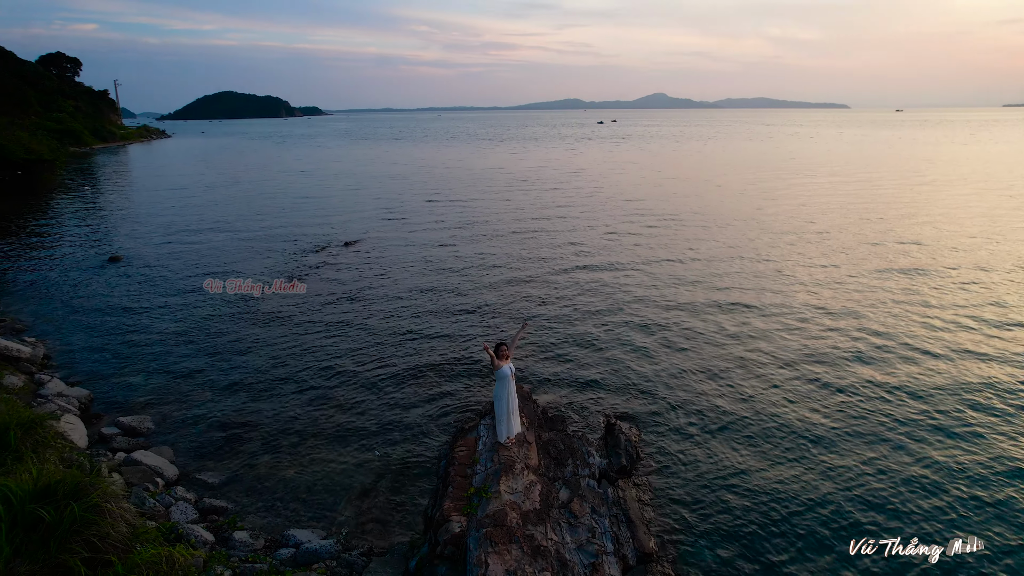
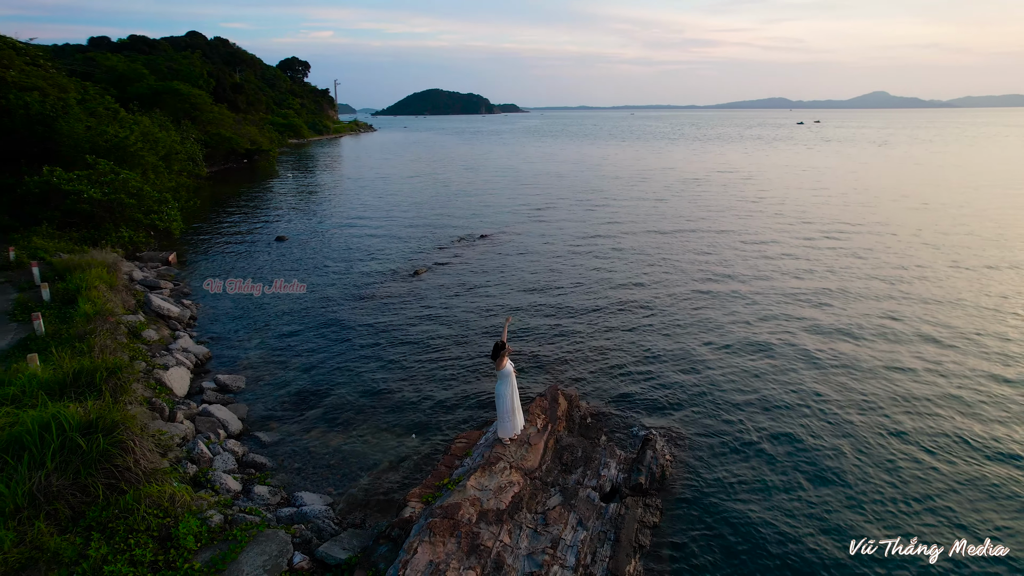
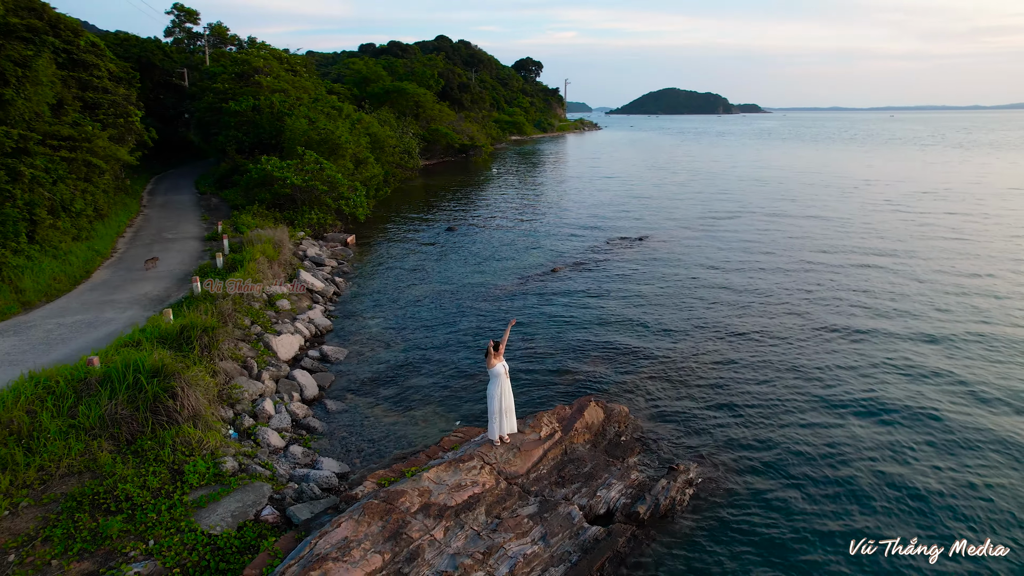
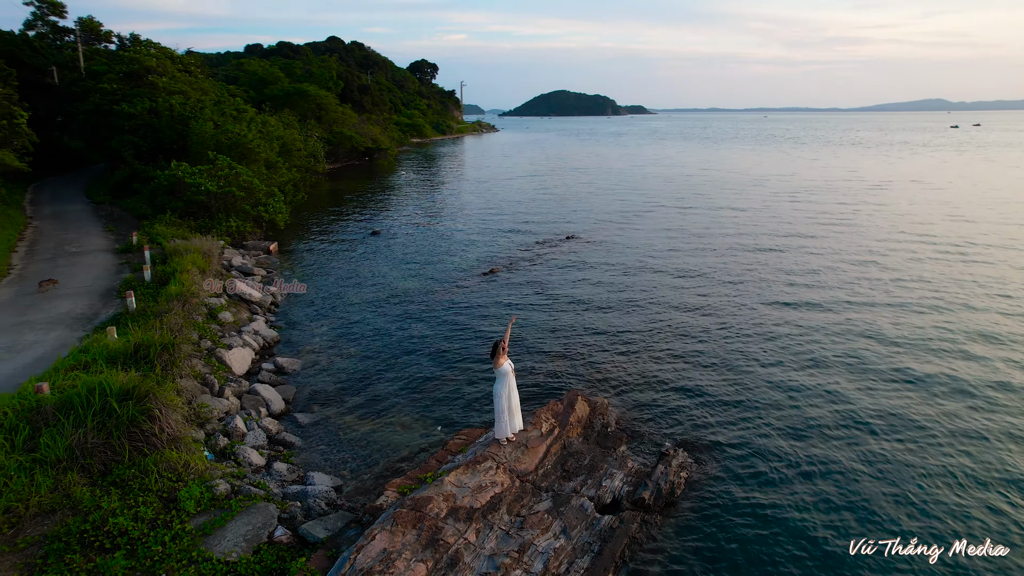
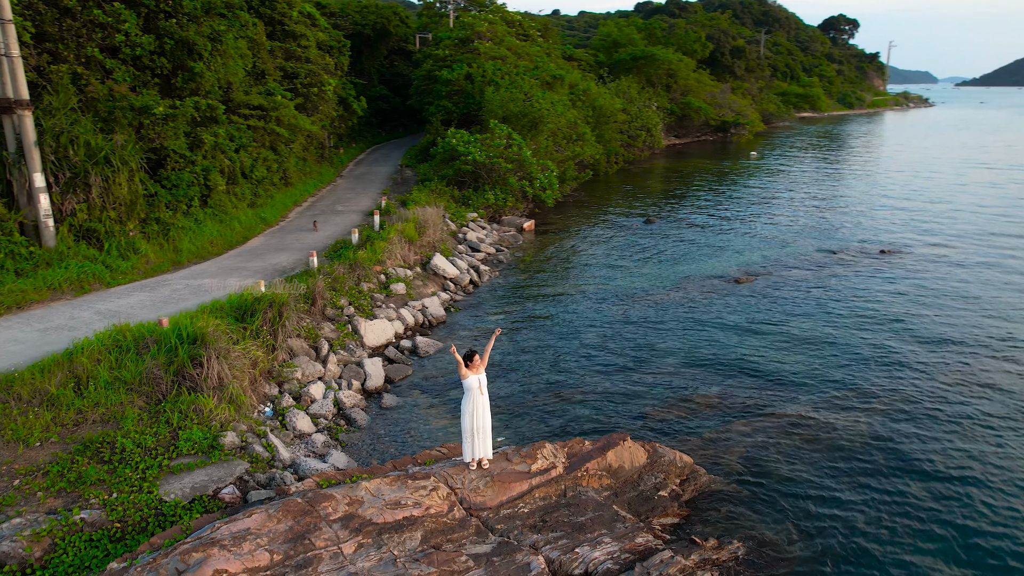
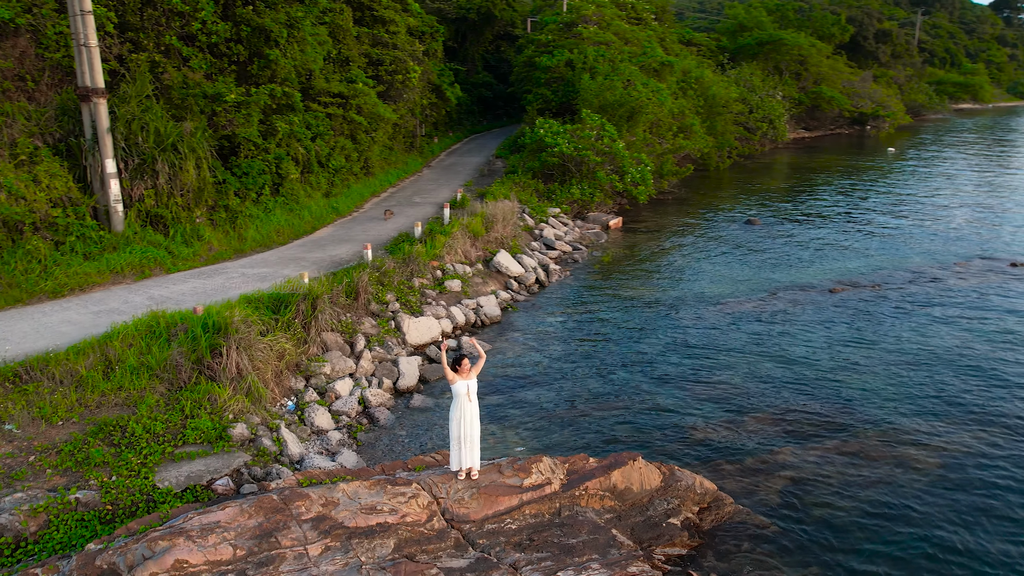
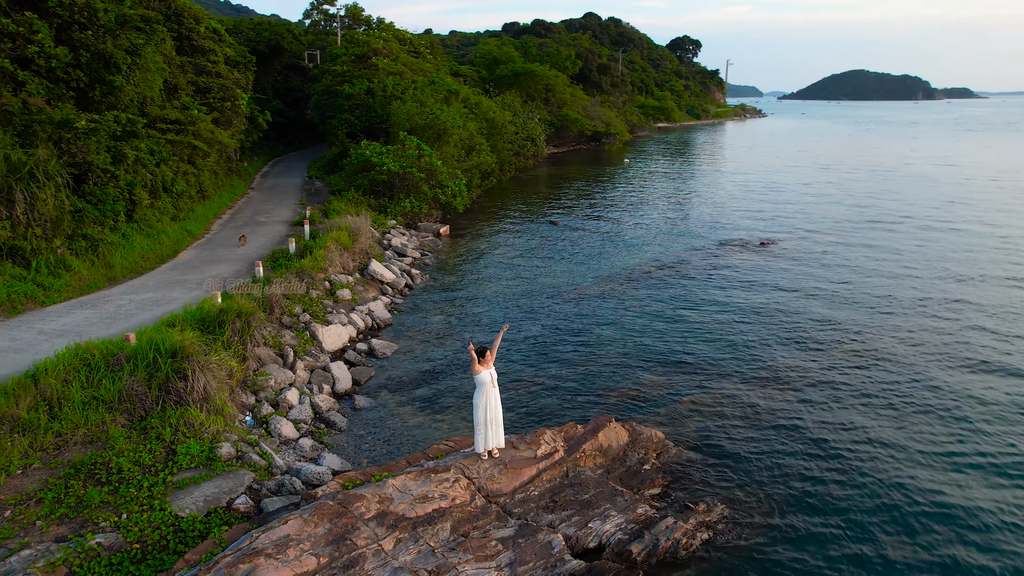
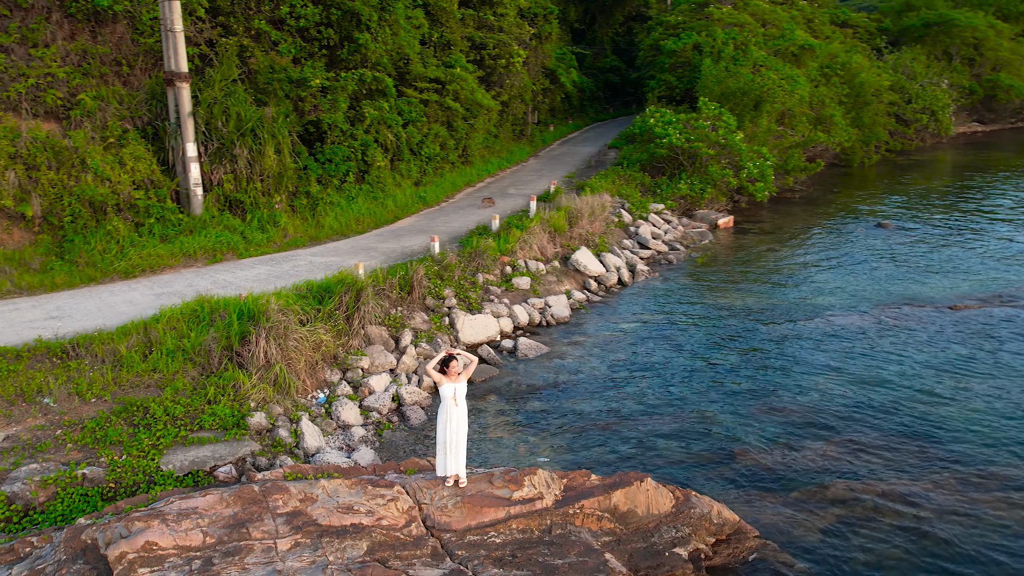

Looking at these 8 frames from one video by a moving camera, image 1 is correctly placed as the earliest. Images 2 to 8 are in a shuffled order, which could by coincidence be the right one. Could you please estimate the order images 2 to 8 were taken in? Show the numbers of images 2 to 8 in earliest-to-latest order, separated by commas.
2, 4, 3, 7, 5, 6, 8
